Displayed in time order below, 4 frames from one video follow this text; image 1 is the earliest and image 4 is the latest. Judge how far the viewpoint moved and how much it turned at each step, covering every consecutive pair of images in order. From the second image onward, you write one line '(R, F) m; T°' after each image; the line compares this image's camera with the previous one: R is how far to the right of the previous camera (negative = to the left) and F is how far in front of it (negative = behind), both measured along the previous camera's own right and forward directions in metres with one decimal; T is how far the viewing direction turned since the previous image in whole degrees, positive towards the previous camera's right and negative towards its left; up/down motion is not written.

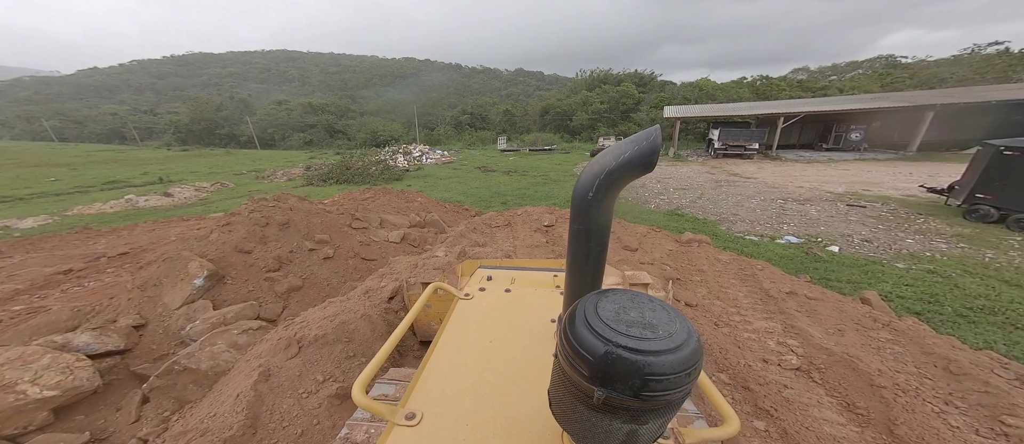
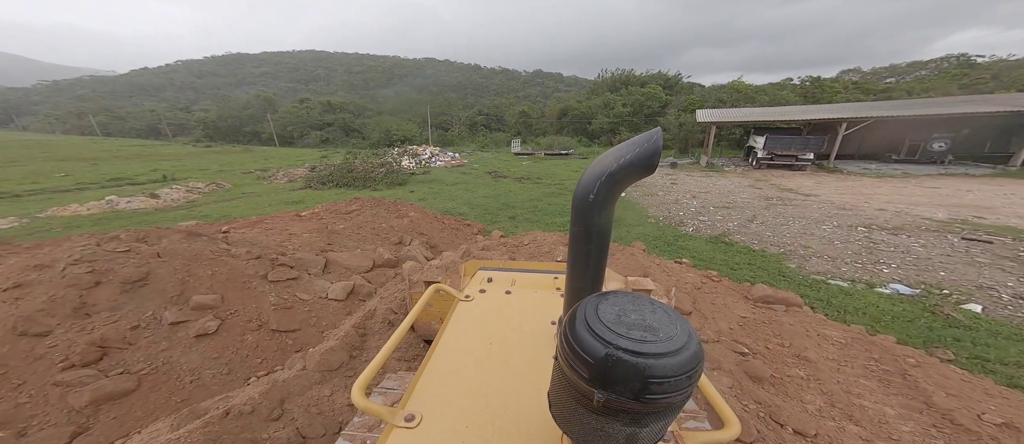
(+0.1, +1.1) m; -3°
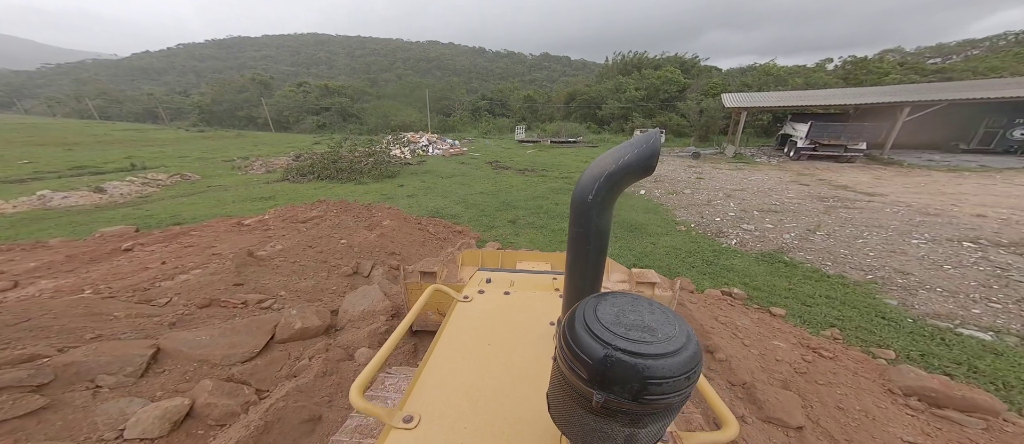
(0.0, +1.2) m; -1°
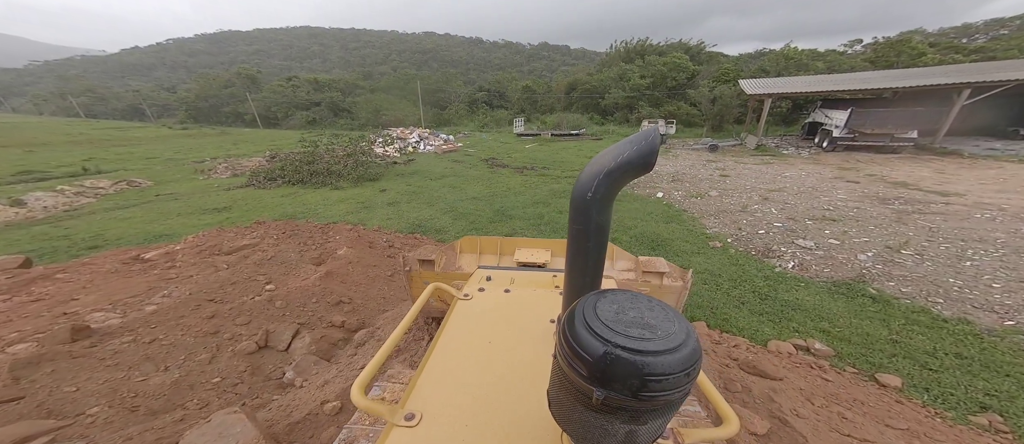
(0.0, +1.1) m; 0°
